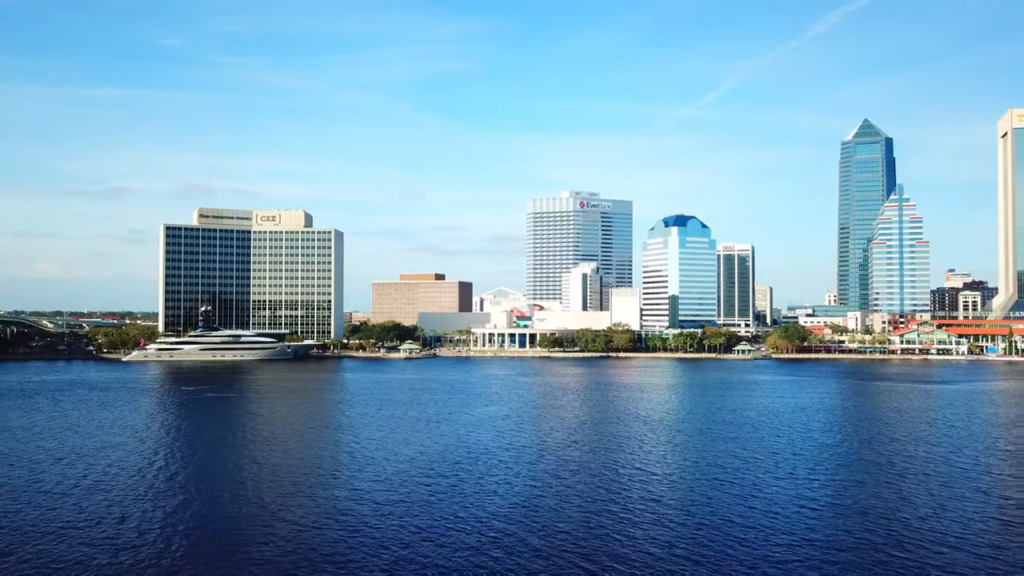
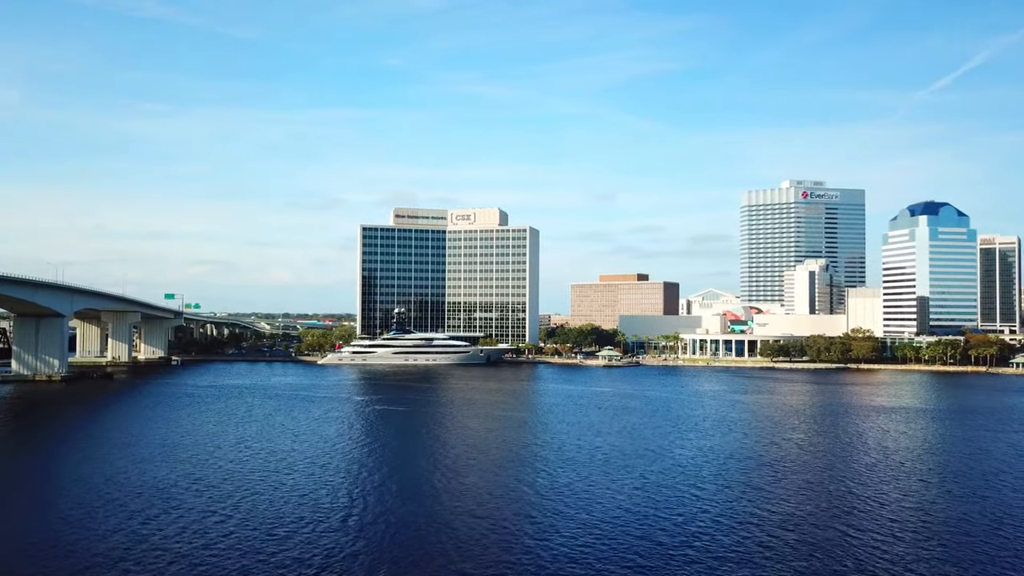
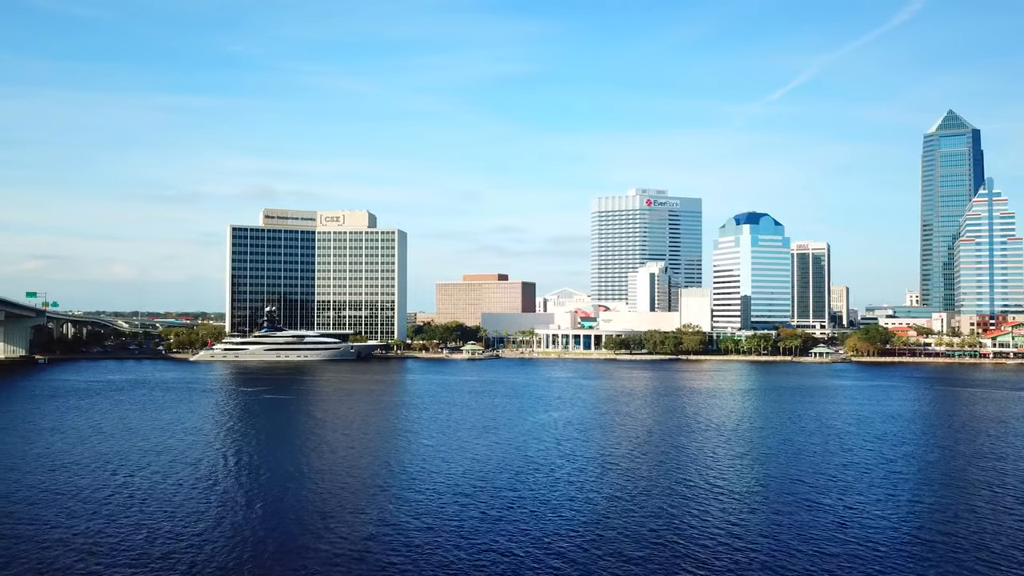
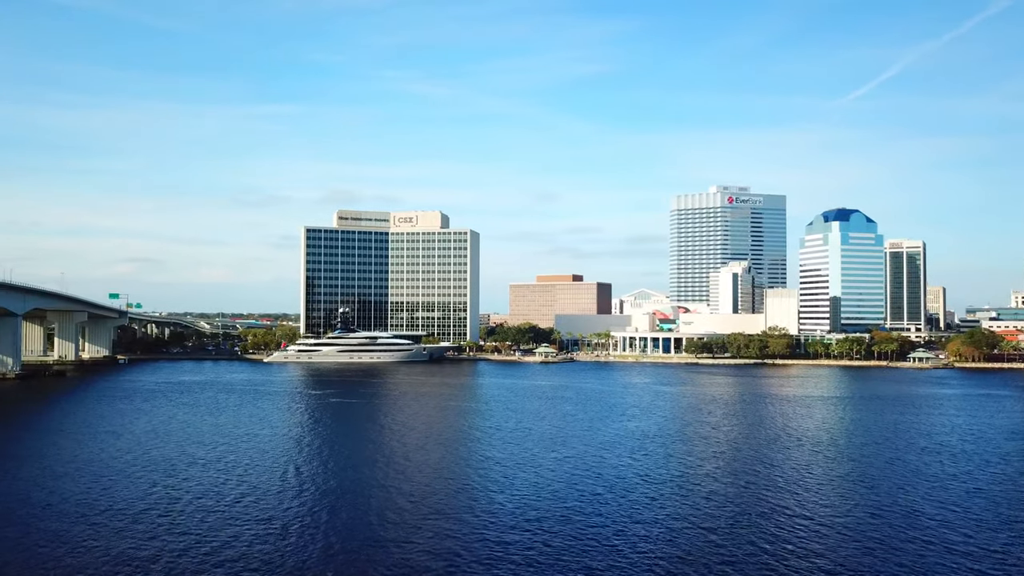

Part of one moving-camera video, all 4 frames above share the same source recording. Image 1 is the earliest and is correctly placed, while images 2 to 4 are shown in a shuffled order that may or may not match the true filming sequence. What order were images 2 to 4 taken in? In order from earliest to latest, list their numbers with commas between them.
3, 4, 2
